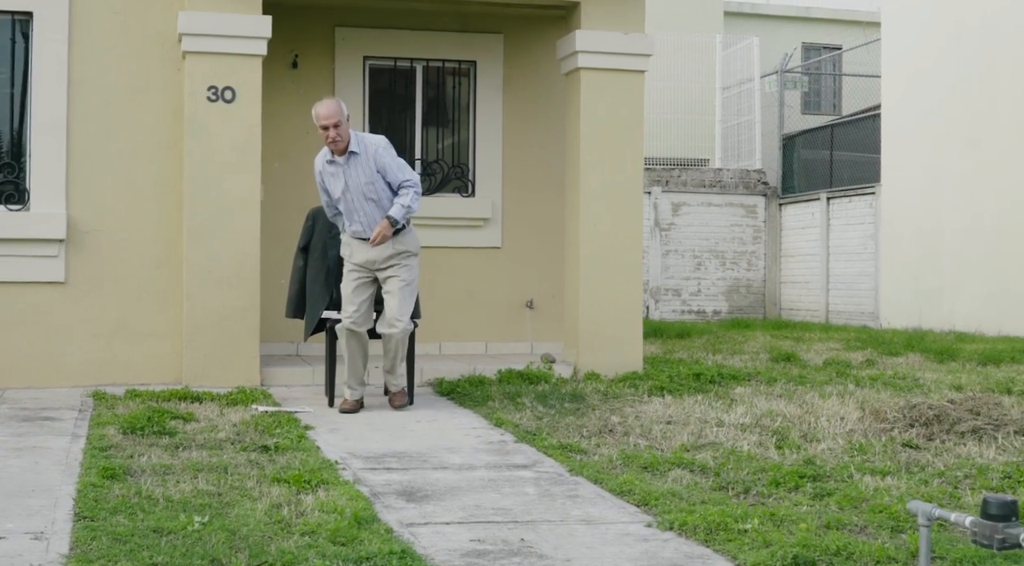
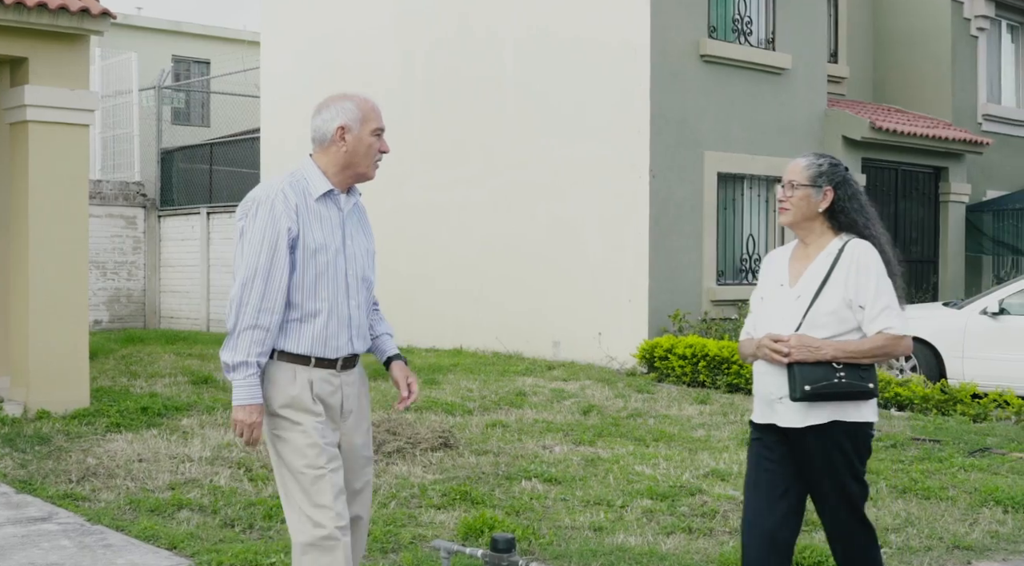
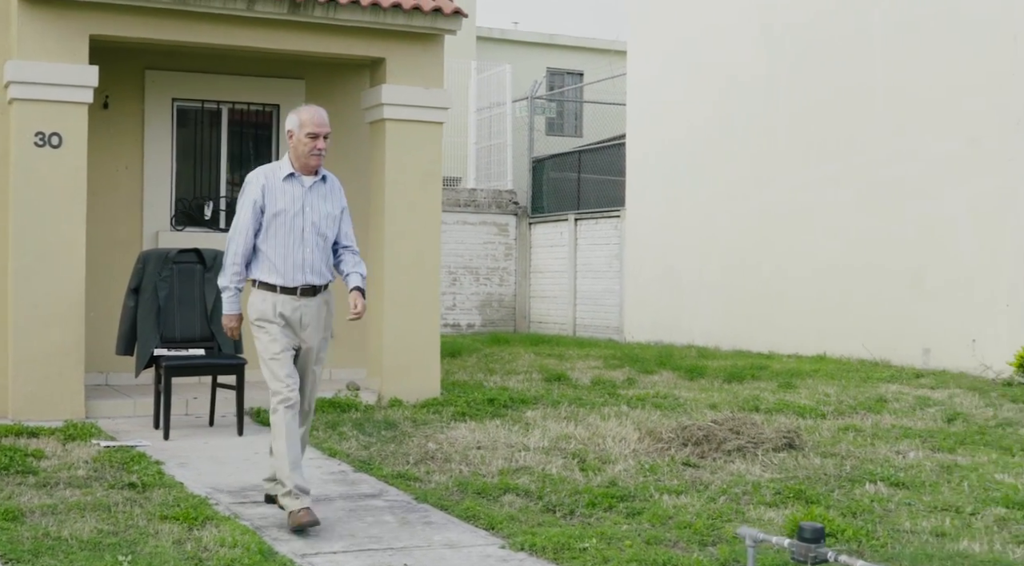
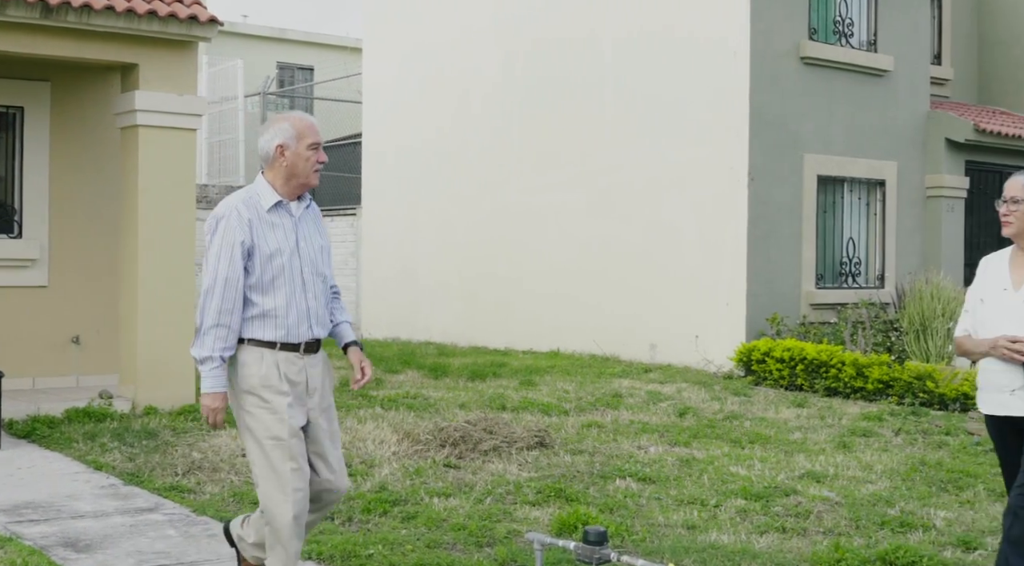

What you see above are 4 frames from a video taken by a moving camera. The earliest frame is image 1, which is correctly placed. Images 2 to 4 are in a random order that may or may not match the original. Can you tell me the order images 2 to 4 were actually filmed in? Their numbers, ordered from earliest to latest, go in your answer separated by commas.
3, 4, 2
